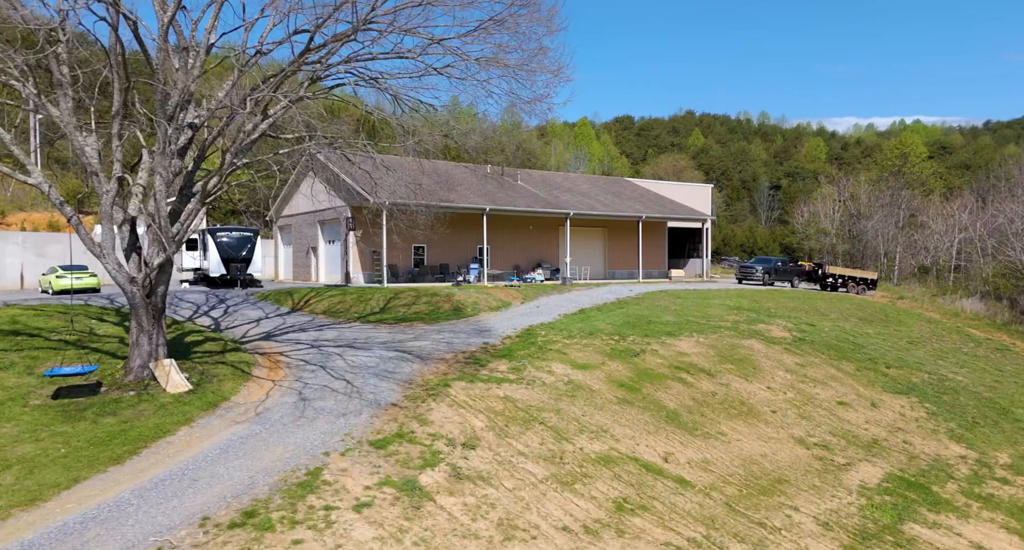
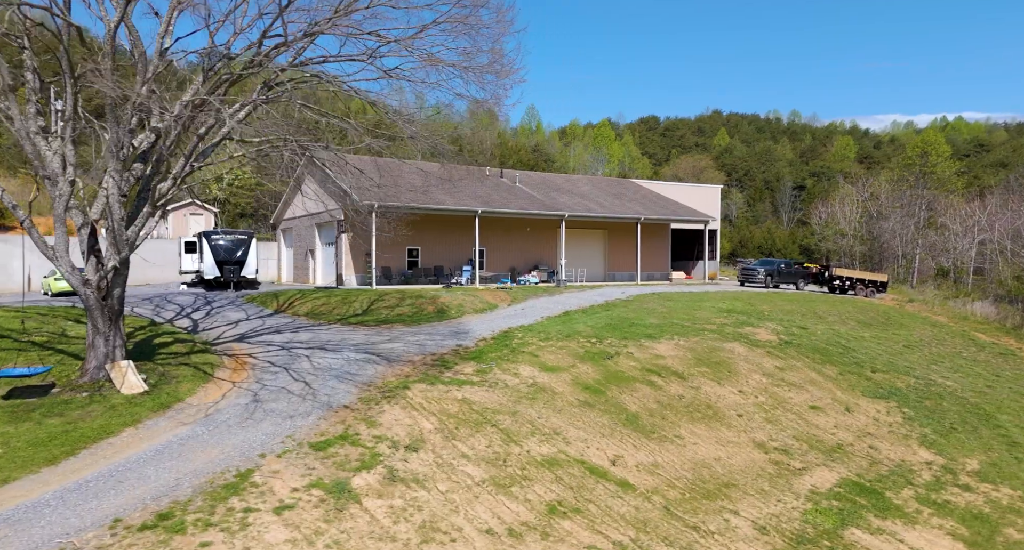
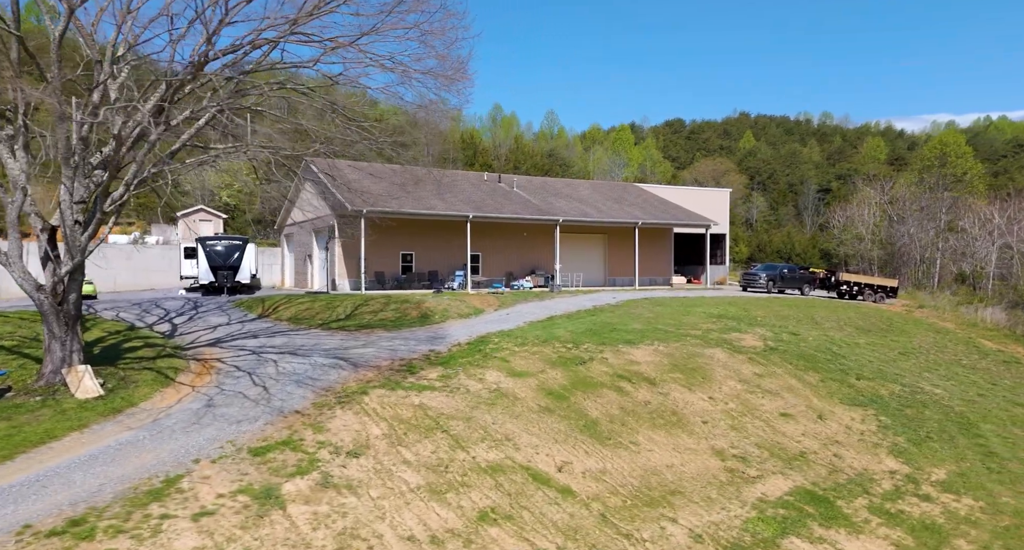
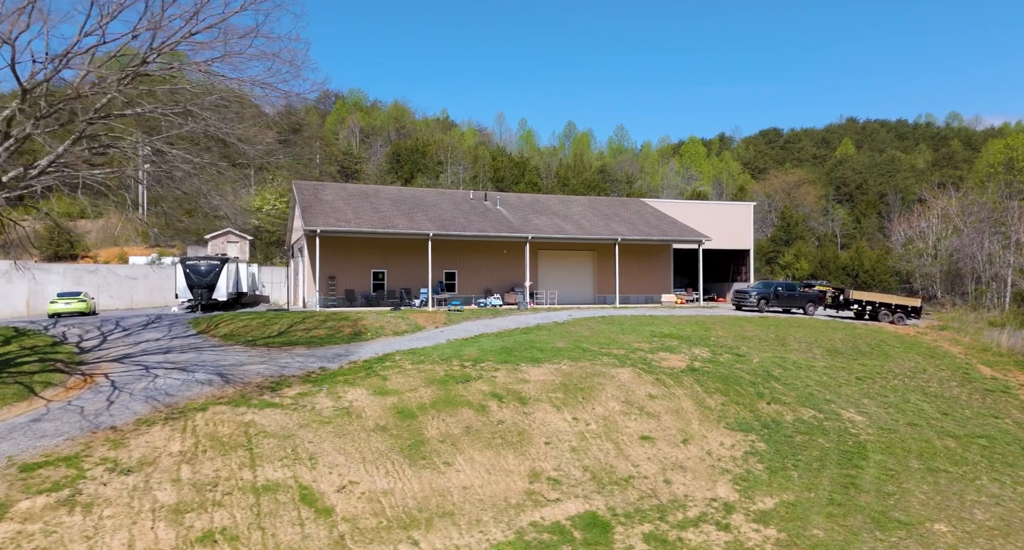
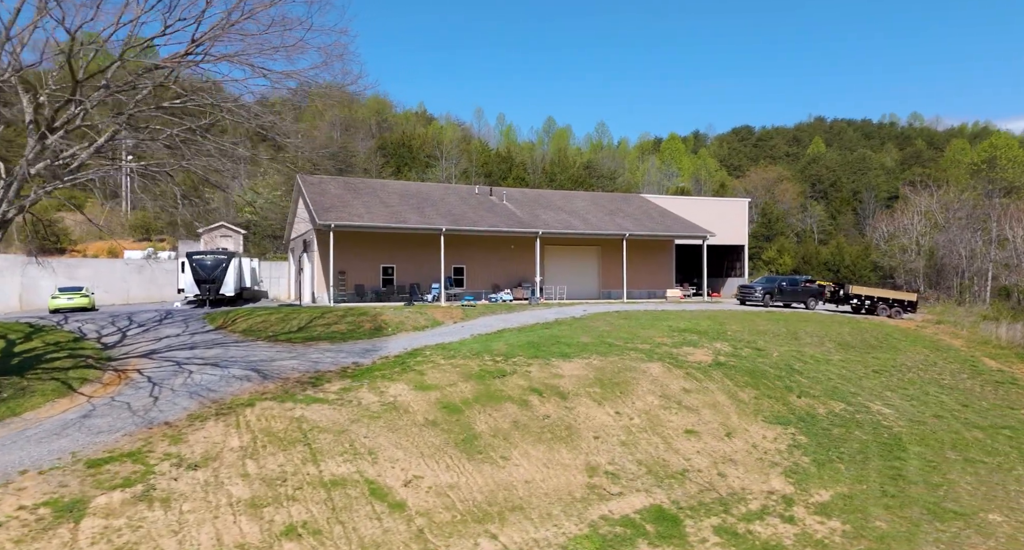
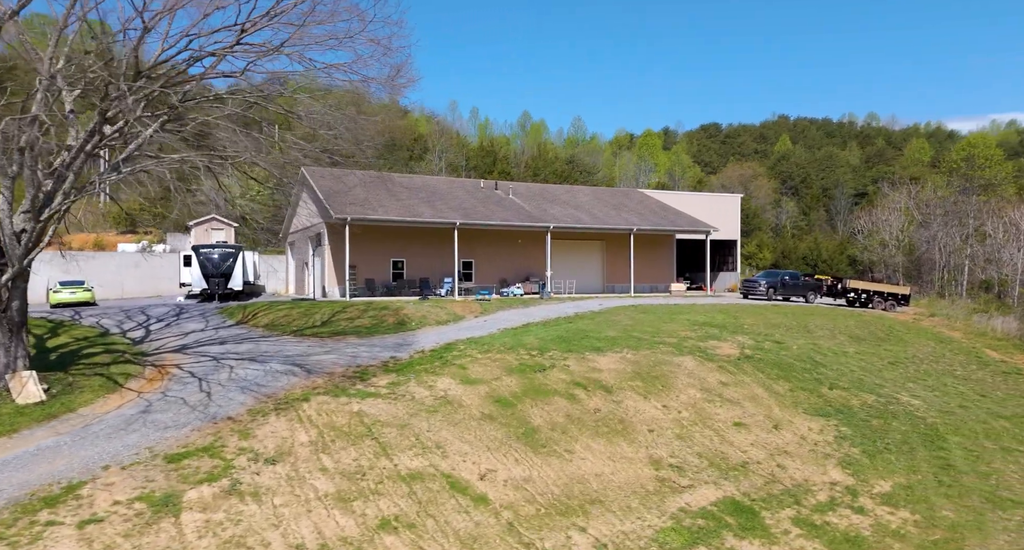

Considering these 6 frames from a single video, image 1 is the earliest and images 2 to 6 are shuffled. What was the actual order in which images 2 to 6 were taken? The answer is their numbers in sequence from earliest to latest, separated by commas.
2, 3, 6, 5, 4
